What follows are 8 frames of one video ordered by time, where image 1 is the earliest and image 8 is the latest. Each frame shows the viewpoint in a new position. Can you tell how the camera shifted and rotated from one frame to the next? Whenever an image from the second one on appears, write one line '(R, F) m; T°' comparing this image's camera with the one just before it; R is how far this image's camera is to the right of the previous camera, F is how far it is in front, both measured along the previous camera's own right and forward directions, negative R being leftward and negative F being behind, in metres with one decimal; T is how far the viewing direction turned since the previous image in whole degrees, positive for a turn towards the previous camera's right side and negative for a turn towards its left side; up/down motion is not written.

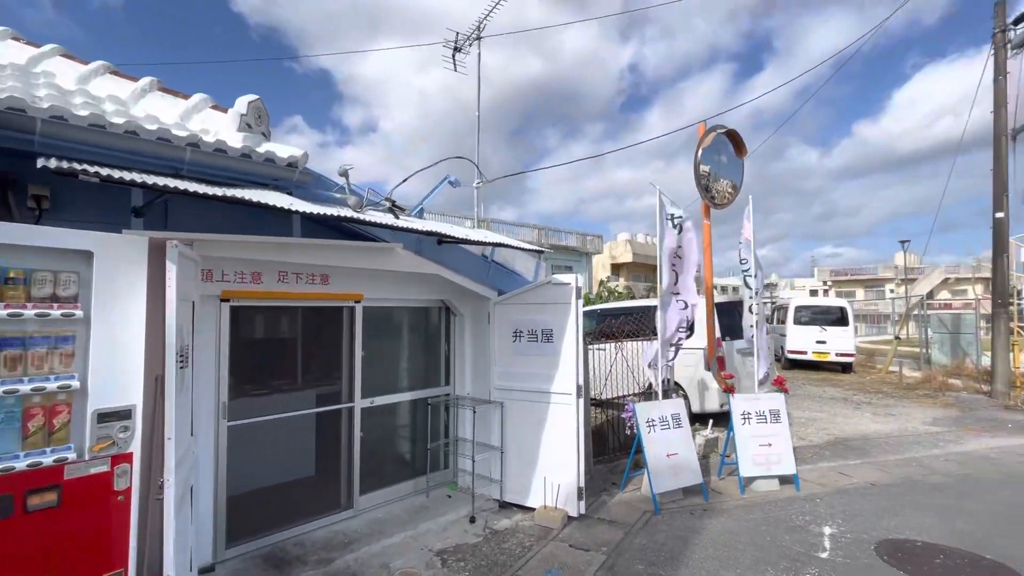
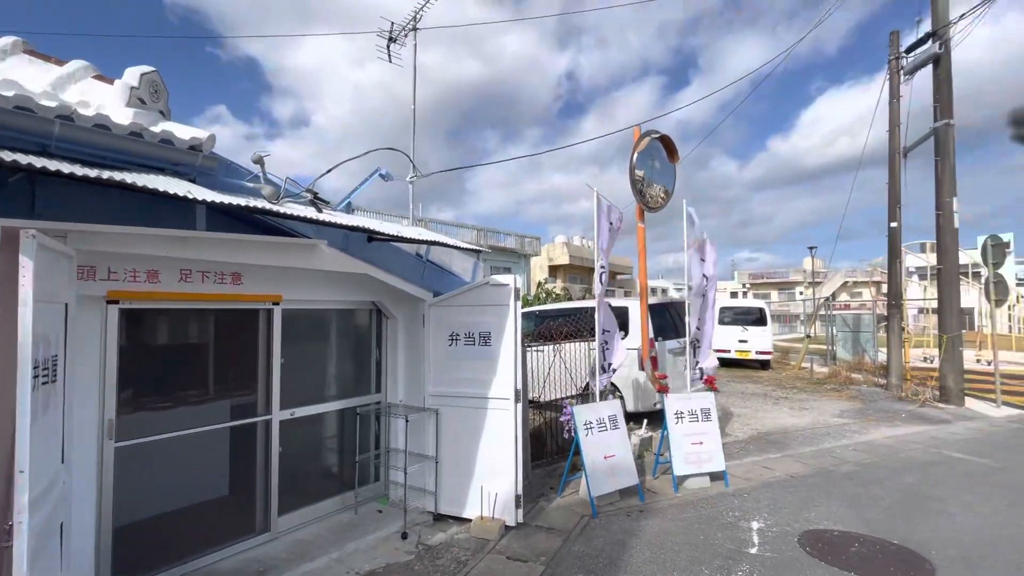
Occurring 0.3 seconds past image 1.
(0.0, +0.2) m; +7°
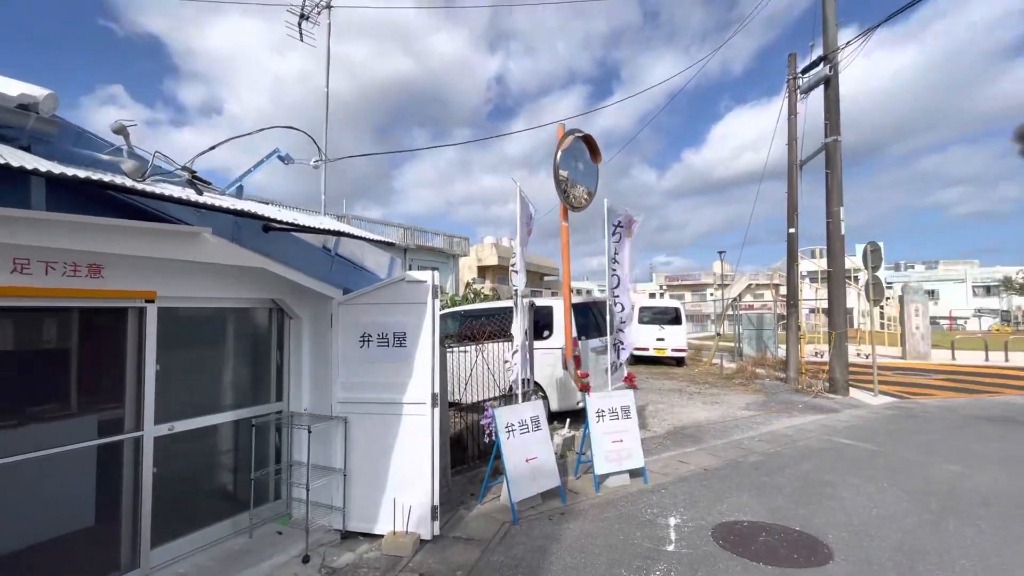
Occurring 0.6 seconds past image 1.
(+0.1, +0.2) m; +9°
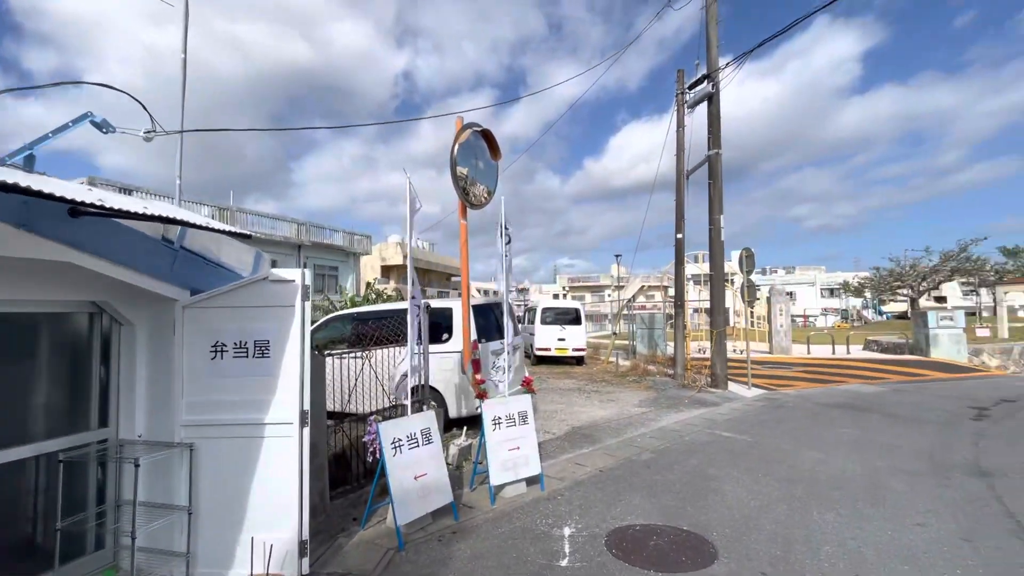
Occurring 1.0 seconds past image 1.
(+0.2, +0.3) m; +11°
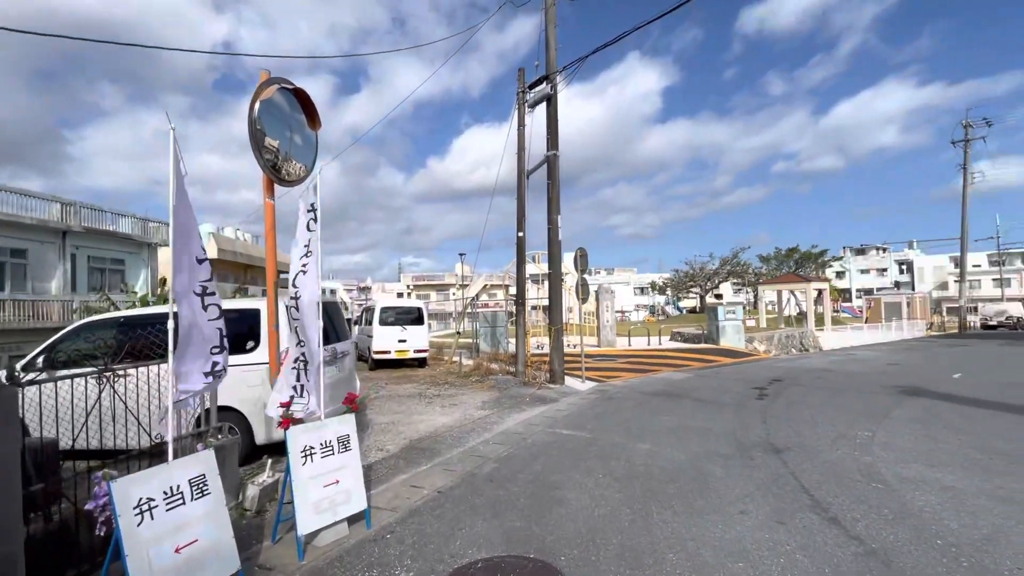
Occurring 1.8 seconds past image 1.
(+0.2, +0.7) m; +19°
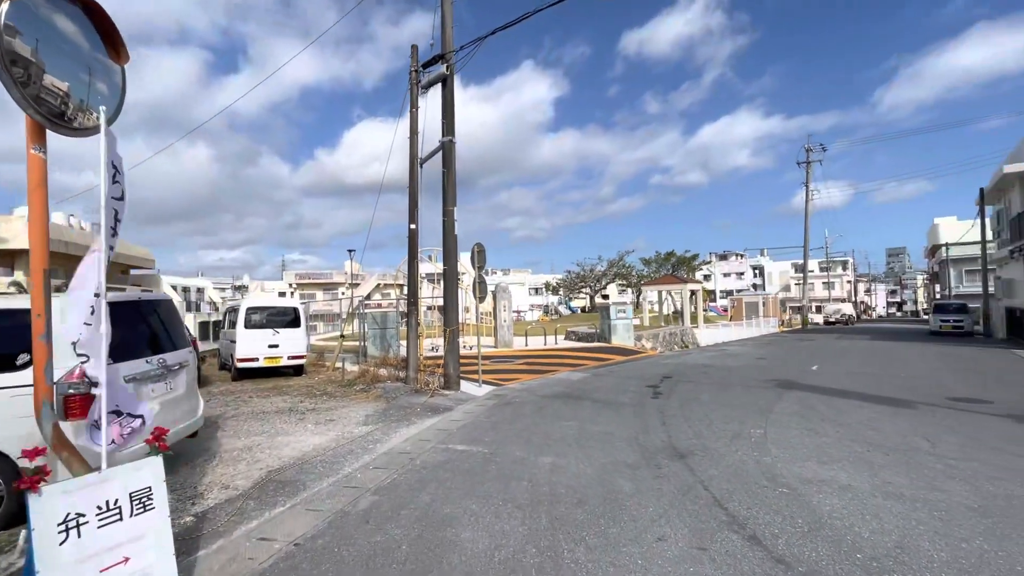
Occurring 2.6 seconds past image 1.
(+0.1, +0.9) m; +12°
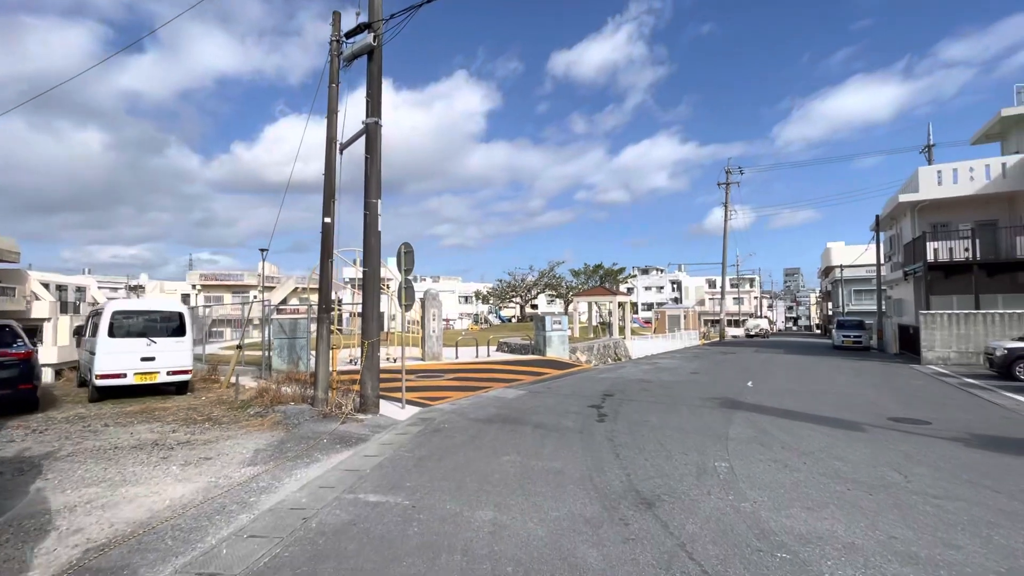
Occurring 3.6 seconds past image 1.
(-0.1, +1.3) m; +9°
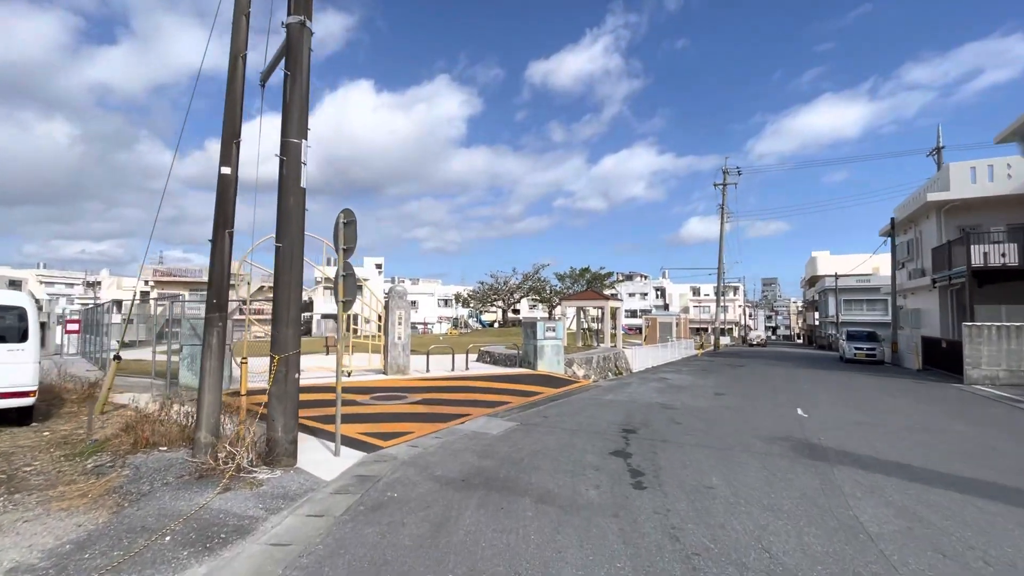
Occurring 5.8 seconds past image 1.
(-0.1, +3.3) m; +2°
